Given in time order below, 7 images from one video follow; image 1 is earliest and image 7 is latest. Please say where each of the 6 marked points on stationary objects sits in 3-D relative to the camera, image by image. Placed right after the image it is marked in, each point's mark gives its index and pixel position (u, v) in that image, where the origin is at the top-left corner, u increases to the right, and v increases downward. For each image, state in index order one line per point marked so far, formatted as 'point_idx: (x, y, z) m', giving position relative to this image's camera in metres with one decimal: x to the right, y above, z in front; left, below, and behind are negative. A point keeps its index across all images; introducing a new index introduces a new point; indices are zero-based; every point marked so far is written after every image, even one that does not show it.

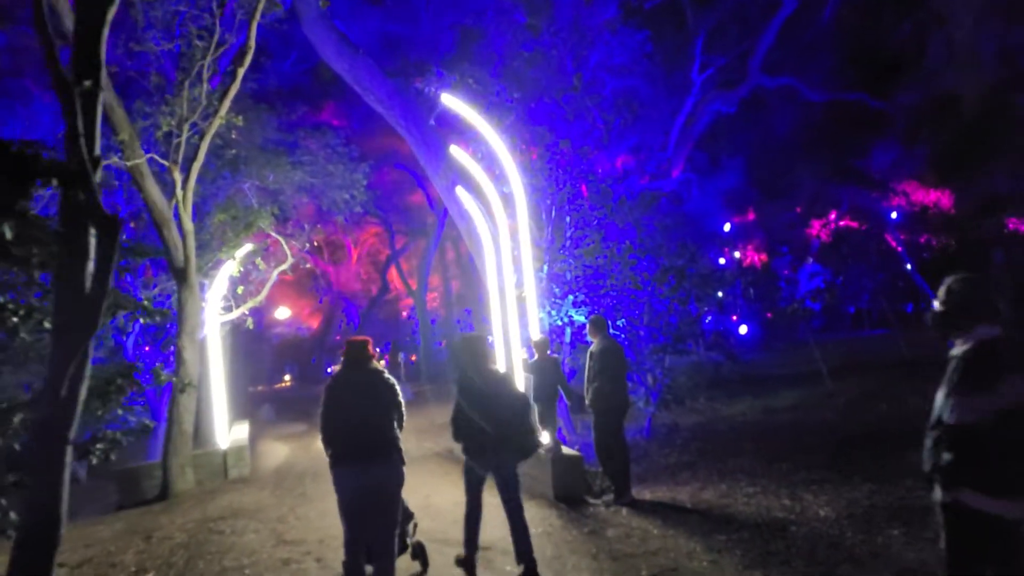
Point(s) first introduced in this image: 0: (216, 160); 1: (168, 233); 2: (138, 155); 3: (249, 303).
0: (-5.1, +2.2, +15.4) m
1: (-4.6, +0.7, +12.2) m
2: (-4.8, +1.8, +11.6) m
3: (-4.8, -0.3, +16.5) m
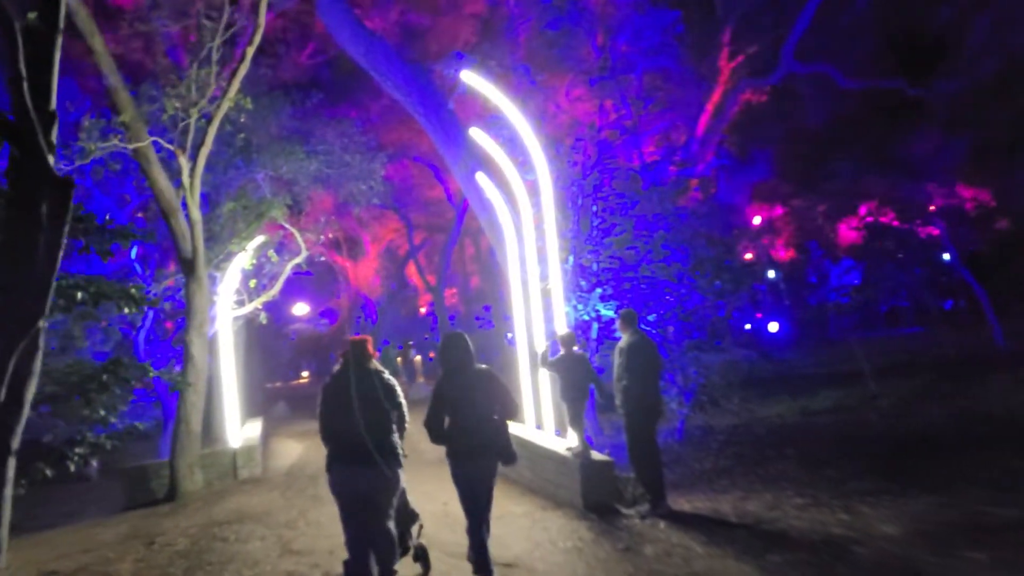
0: (-4.7, +2.3, +14.9) m
1: (-4.3, +0.8, +11.6) m
2: (-4.5, +1.9, +11.0) m
3: (-4.4, -0.2, +15.9) m
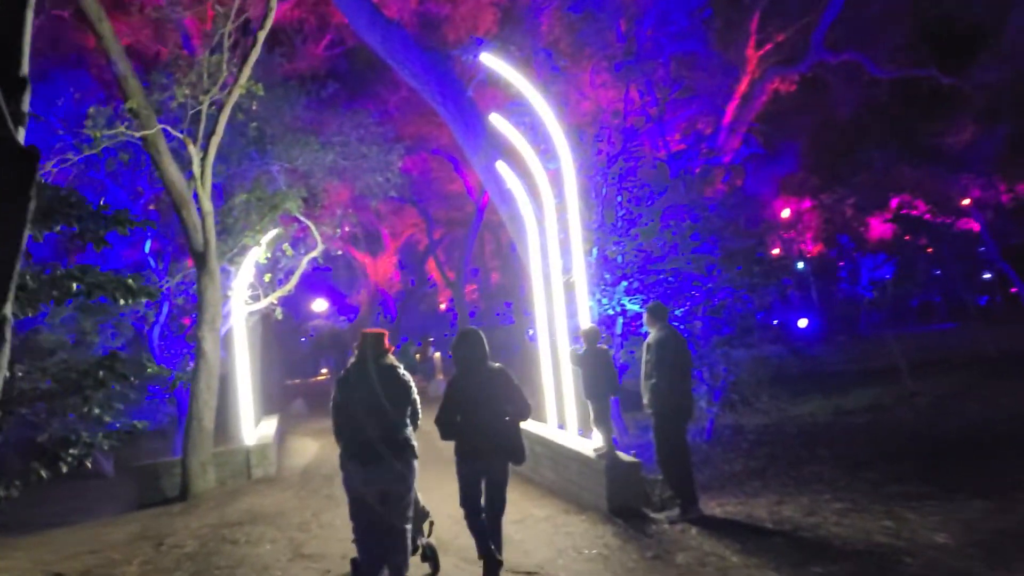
0: (-4.4, +2.4, +14.6) m
1: (-4.1, +0.9, +11.3) m
2: (-4.3, +1.9, +10.7) m
3: (-4.1, -0.1, +15.6) m
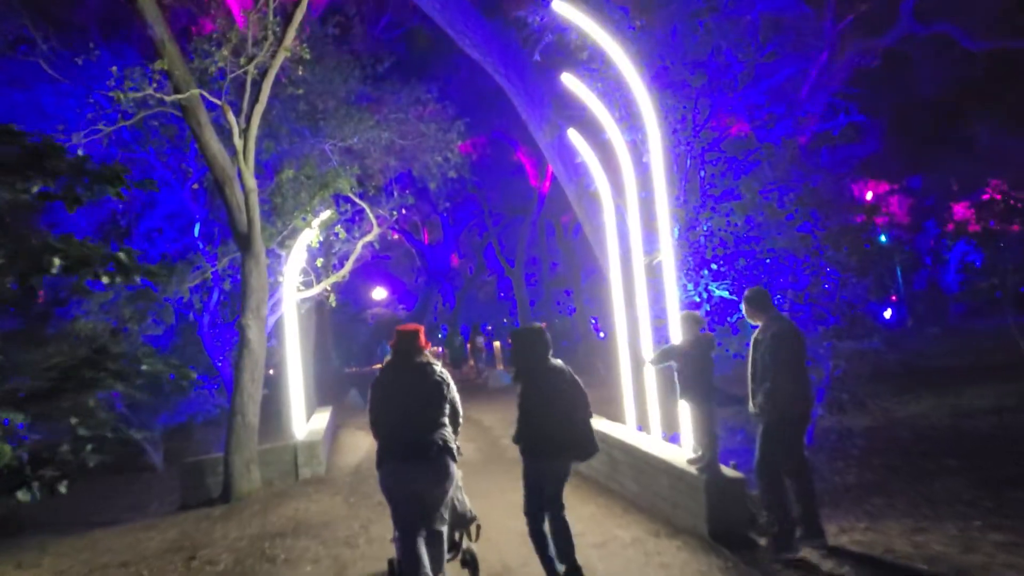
0: (-3.3, +2.6, +13.6) m
1: (-3.2, +1.1, +10.3) m
2: (-3.5, +2.1, +9.8) m
3: (-3.0, +0.1, +14.7) m
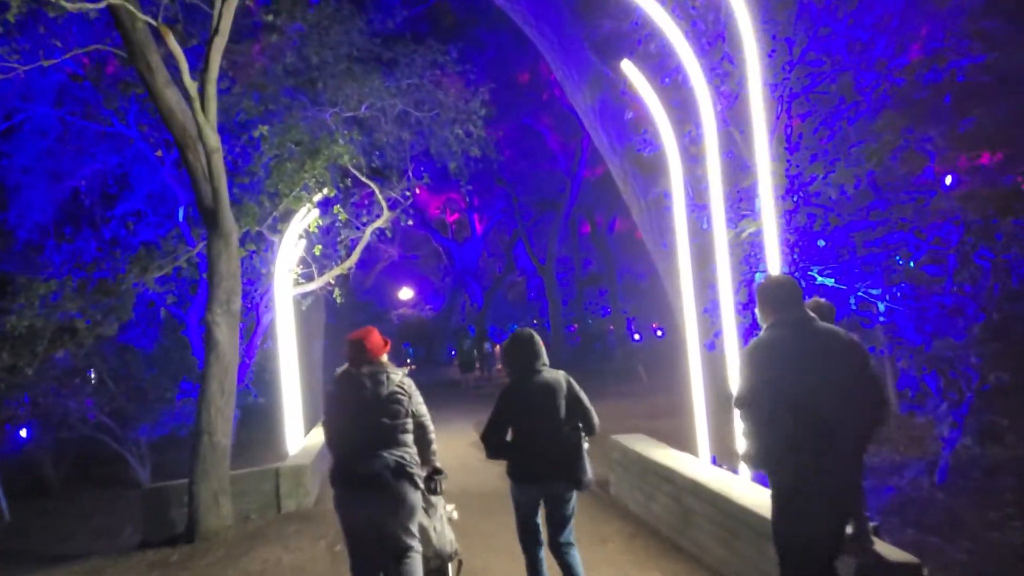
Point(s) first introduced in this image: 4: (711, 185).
0: (-2.9, +2.7, +11.5) m
1: (-2.9, +1.2, +8.3) m
2: (-3.2, +2.2, +7.7) m
3: (-2.5, +0.2, +12.6) m
4: (+1.4, +0.7, +6.4) m
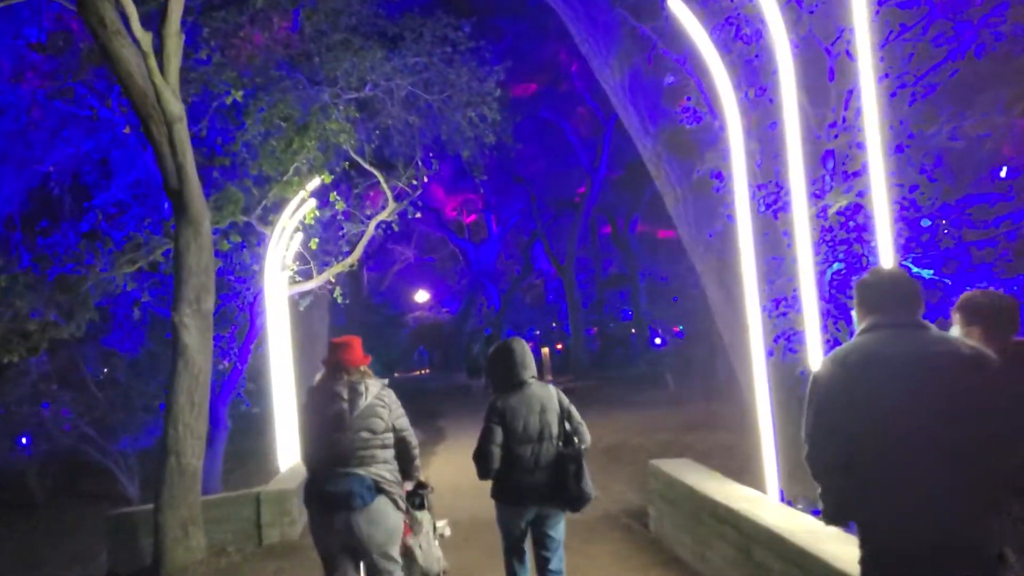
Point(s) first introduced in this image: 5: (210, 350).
0: (-2.7, +2.7, +10.3) m
1: (-2.8, +1.3, +7.0) m
2: (-3.1, +2.3, +6.5) m
3: (-2.3, +0.3, +11.3) m
4: (+1.5, +0.8, +5.1) m
5: (-2.5, -0.5, +7.5) m
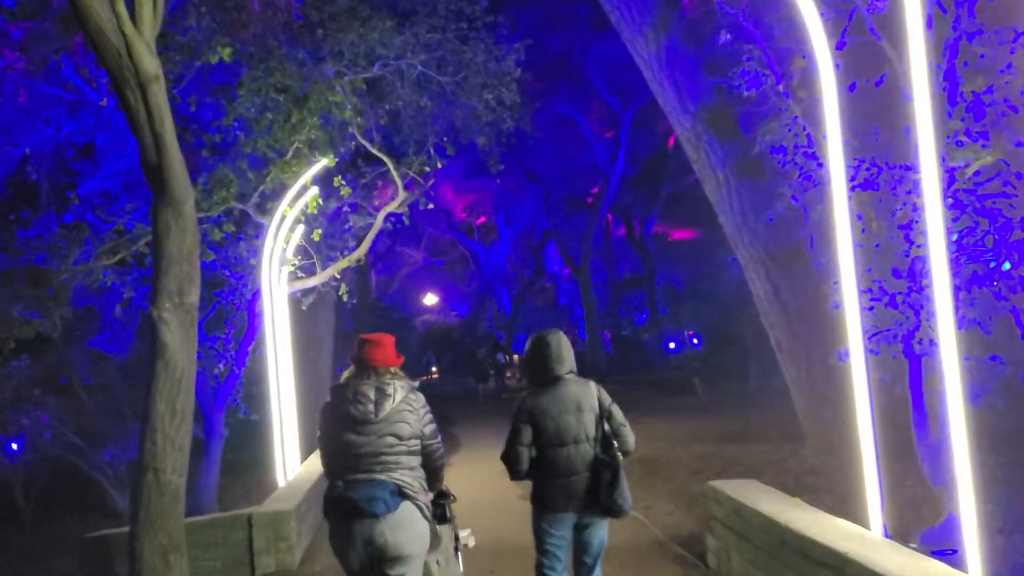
0: (-2.5, +2.8, +9.3) m
1: (-2.6, +1.3, +6.0) m
2: (-2.9, +2.3, +5.5) m
3: (-2.0, +0.3, +10.3) m
4: (+1.7, +0.8, +4.1) m
5: (-2.3, -0.5, +6.6) m
